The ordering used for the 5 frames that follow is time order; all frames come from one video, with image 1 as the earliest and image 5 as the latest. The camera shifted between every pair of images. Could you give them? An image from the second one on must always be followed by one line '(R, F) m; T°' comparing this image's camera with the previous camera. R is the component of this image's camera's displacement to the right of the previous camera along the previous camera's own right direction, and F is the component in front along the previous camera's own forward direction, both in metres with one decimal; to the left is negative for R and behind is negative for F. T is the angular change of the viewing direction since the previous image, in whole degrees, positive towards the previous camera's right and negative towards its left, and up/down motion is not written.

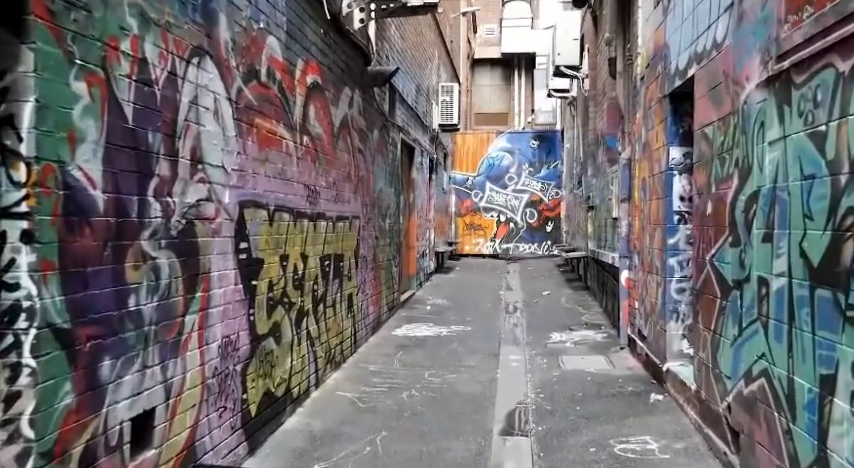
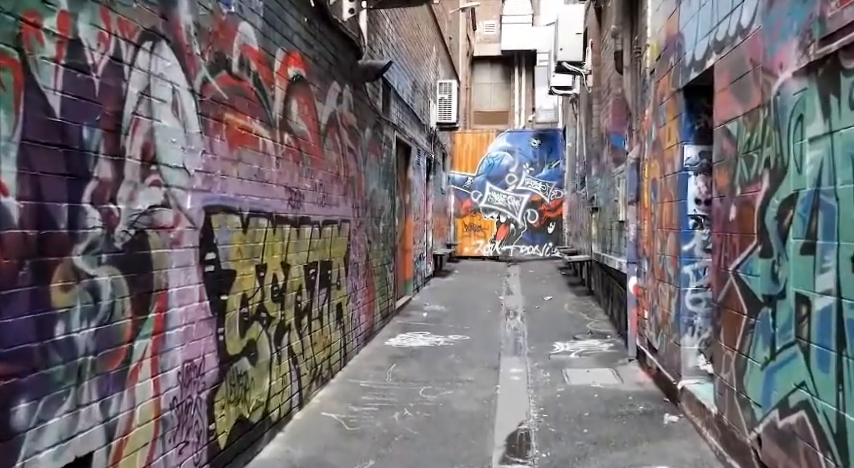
(+0.1, +0.5) m; 0°
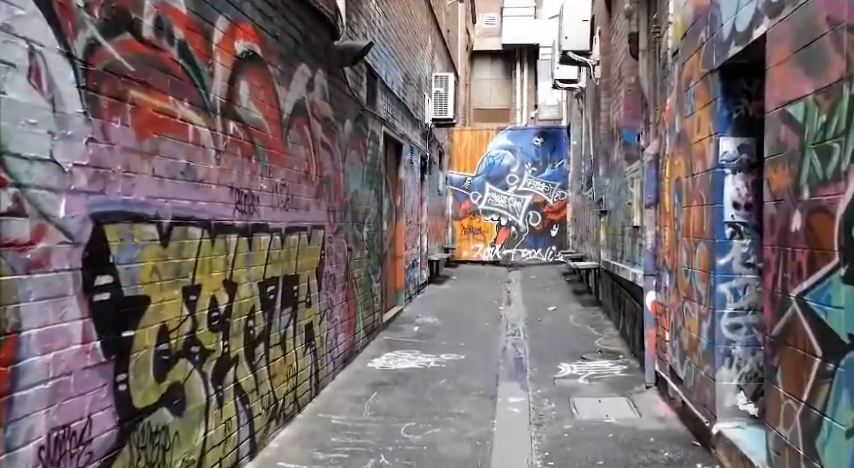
(+0.1, +1.0) m; 0°
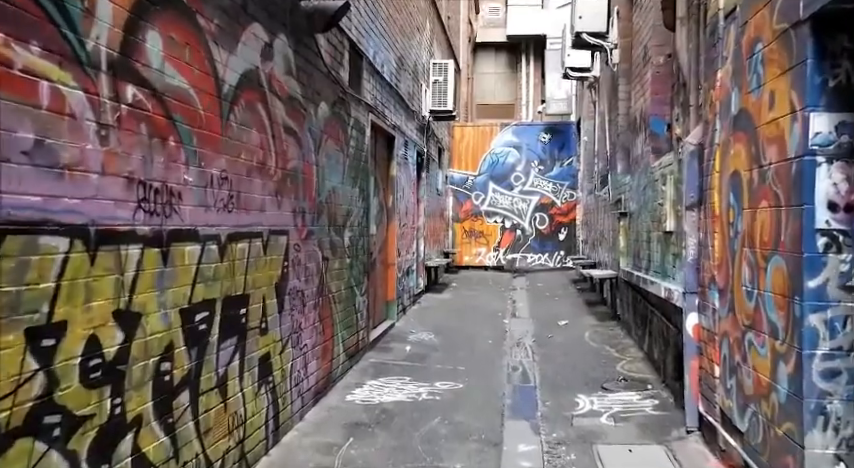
(+0.1, +1.3) m; 0°
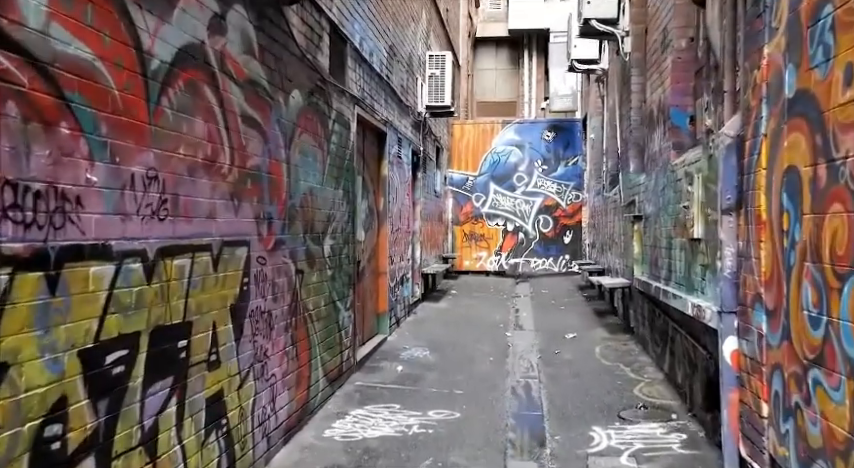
(+0.1, +0.8) m; 0°
